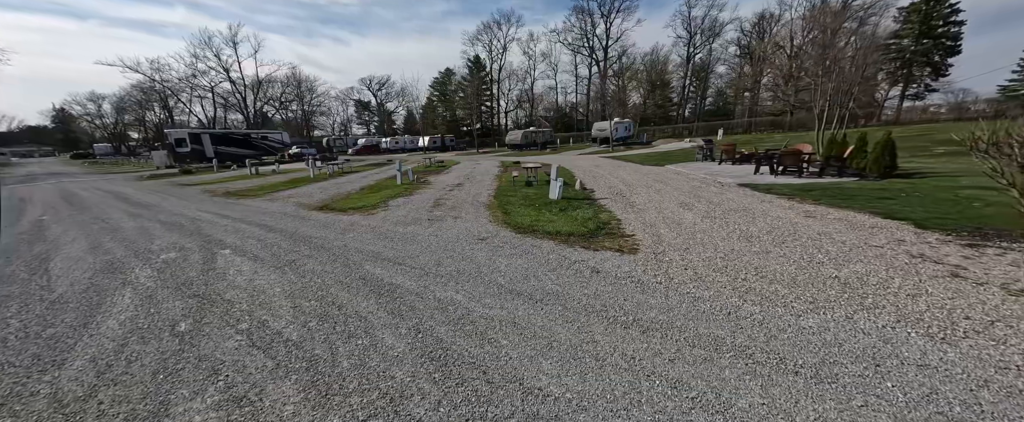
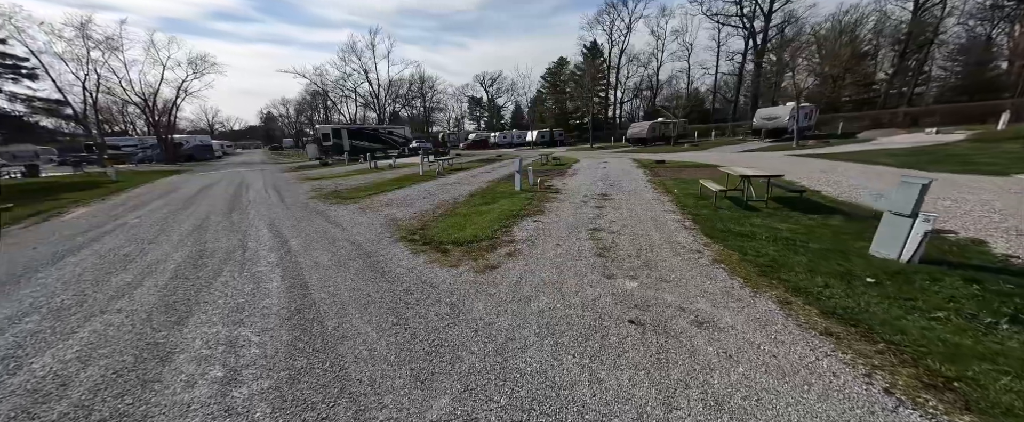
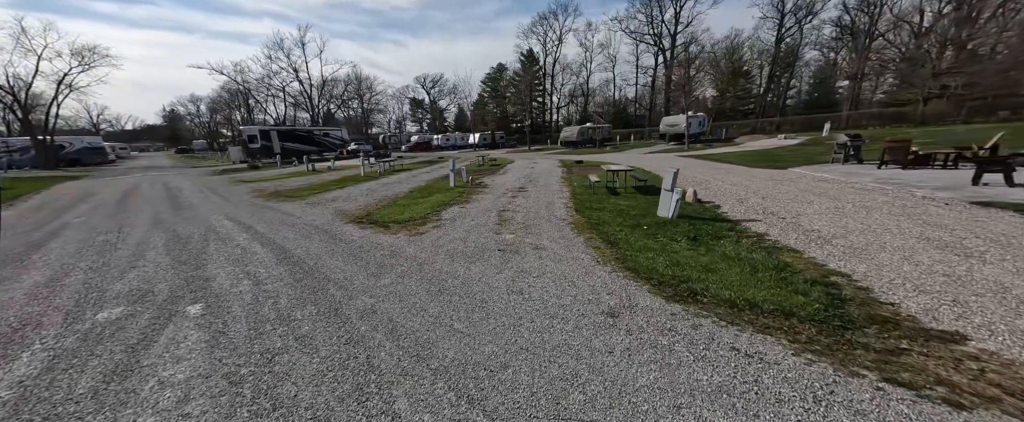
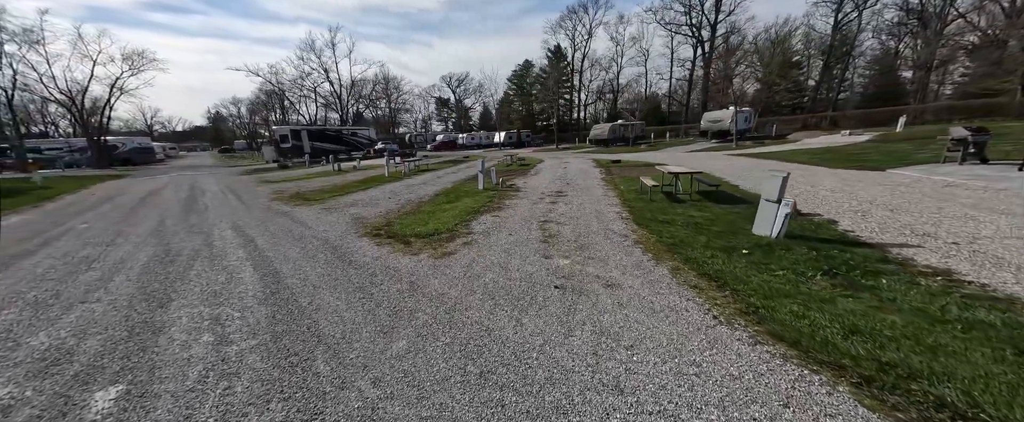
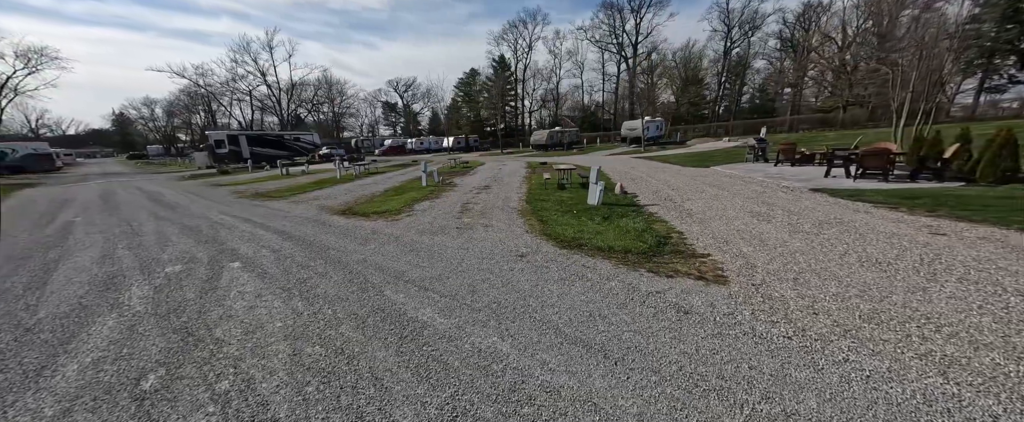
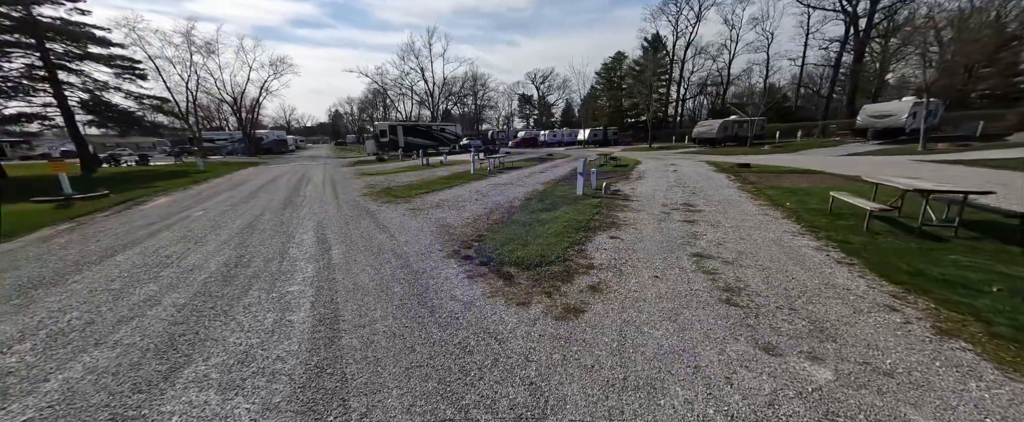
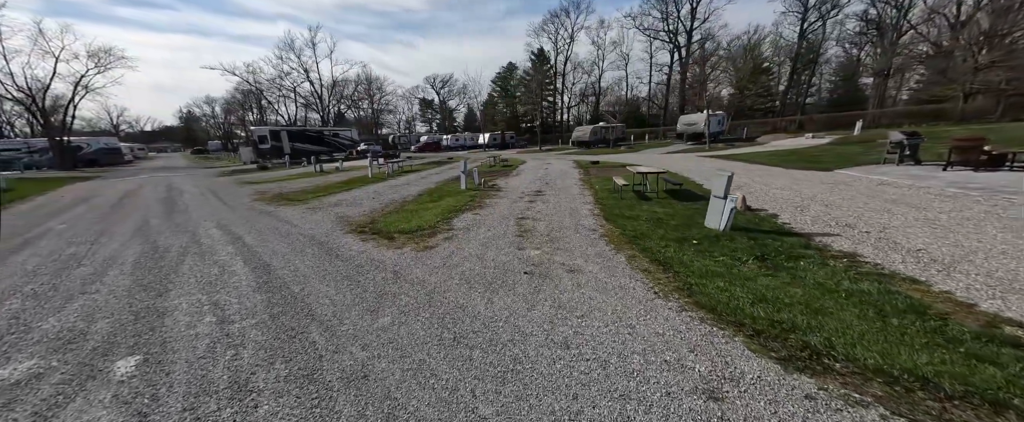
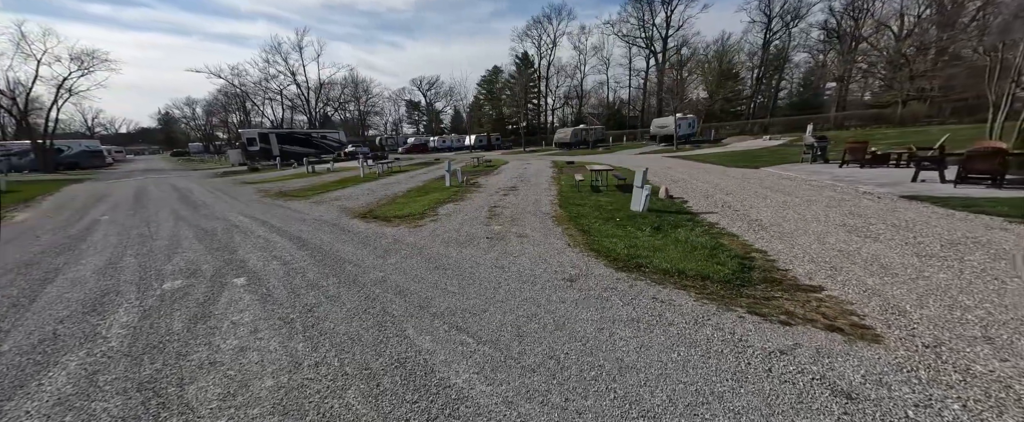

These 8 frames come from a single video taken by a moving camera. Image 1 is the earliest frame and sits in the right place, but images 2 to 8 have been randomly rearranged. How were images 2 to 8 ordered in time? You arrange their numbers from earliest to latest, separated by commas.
5, 8, 3, 7, 4, 2, 6
